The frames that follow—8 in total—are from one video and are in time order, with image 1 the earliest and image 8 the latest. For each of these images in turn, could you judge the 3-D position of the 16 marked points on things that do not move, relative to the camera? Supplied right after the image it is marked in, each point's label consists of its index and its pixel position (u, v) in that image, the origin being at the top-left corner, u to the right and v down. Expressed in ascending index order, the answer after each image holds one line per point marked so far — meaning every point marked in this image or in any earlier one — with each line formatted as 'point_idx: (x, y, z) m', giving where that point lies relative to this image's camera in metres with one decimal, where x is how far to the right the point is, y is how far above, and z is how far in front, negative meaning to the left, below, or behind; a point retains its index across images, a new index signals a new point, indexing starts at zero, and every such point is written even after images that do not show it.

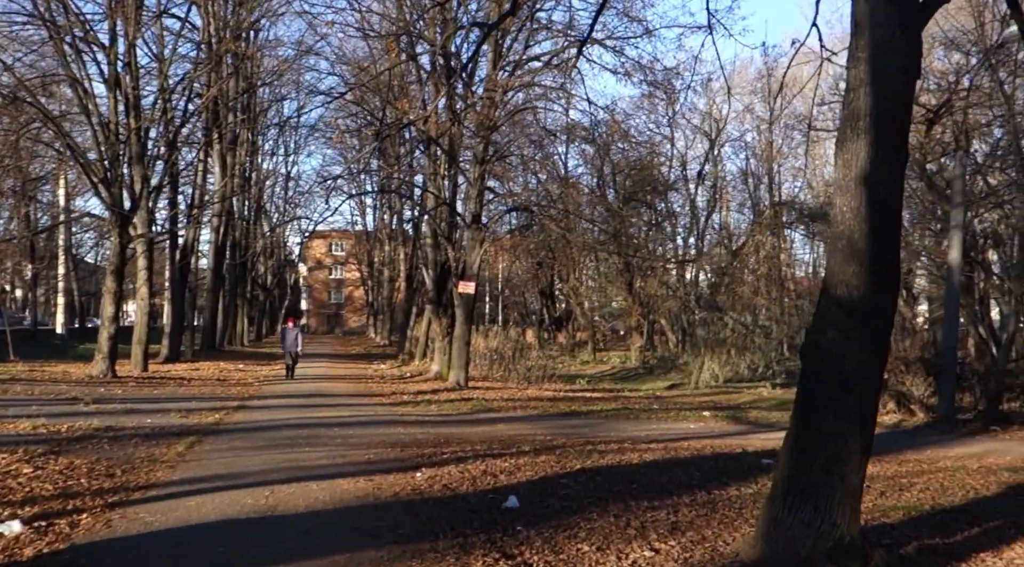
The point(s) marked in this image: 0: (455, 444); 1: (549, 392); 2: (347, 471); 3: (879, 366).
0: (-0.5, -1.5, +9.2) m
1: (+0.7, -2.1, +19.2) m
2: (-1.2, -1.4, +7.3) m
3: (+1.8, -0.4, +4.8) m
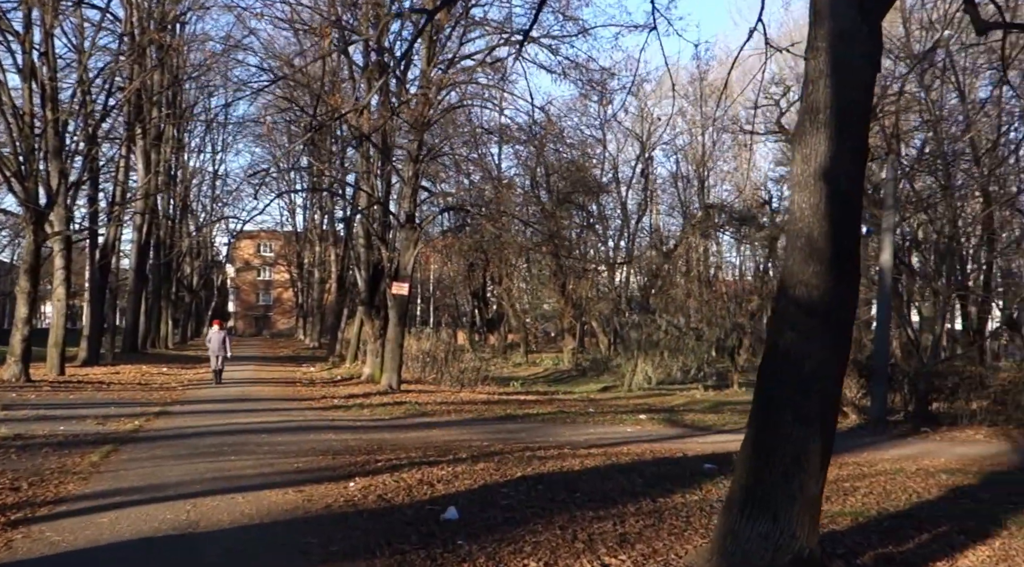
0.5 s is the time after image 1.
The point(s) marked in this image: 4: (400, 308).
0: (-1.1, -1.5, +8.8) m
1: (-0.5, -2.1, +18.9) m
2: (-1.6, -1.4, +6.9) m
3: (+1.5, -0.4, +4.6) m
4: (-2.1, -0.5, +19.3) m
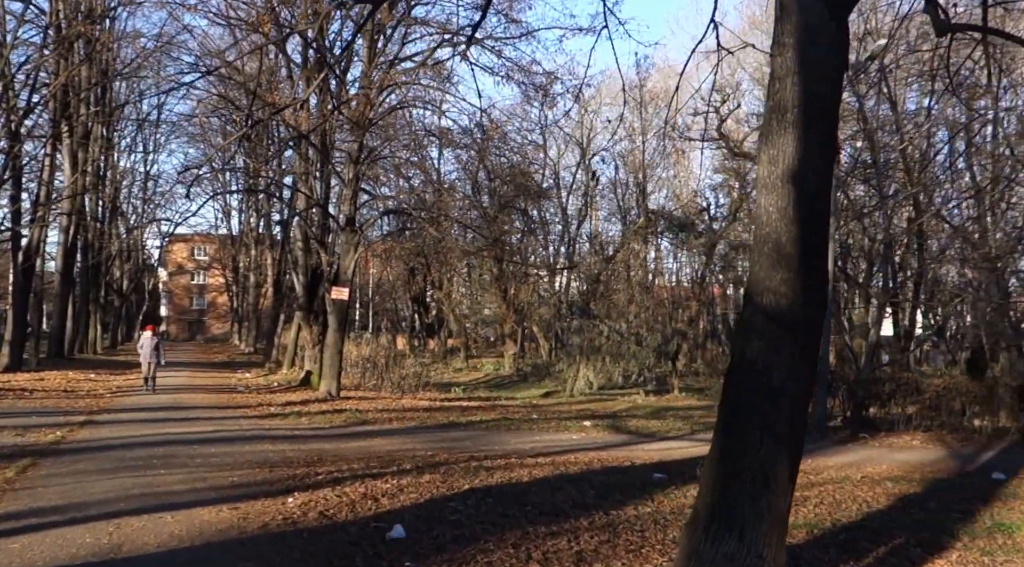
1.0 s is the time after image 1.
0: (-1.5, -1.5, +8.5) m
1: (-1.6, -2.2, +18.5) m
2: (-2.0, -1.4, +6.5) m
3: (+1.3, -0.4, +4.4) m
4: (-3.2, -0.6, +18.9) m
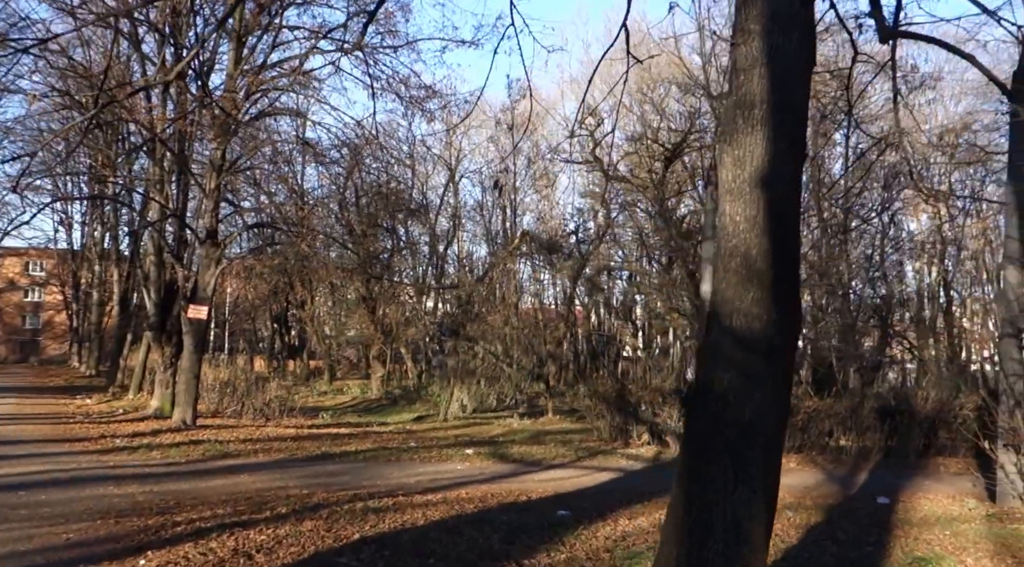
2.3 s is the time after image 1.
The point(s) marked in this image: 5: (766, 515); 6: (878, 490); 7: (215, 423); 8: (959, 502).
0: (-2.4, -1.6, +7.3) m
1: (-3.8, -2.5, +17.3) m
2: (-2.5, -1.5, +5.3) m
3: (+1.0, -0.5, +3.7) m
4: (-5.5, -0.9, +17.4) m
5: (+0.9, -0.9, +3.7) m
6: (+4.5, -2.5, +12.0) m
7: (-5.3, -2.5, +18.0) m
8: (+4.9, -2.4, +10.9) m
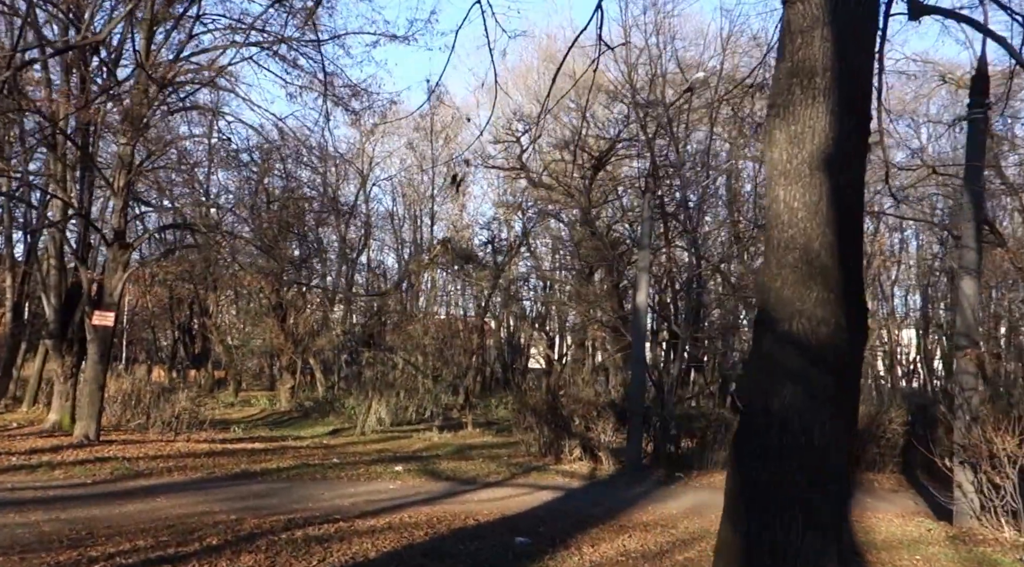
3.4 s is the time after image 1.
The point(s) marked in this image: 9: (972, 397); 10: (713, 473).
0: (-2.6, -1.7, +6.5) m
1: (-5.0, -2.6, +16.2) m
2: (-2.6, -1.4, +4.4) m
3: (+1.1, -0.5, +3.2) m
4: (-6.7, -1.0, +16.2) m
5: (+1.0, -0.9, +3.2) m
6: (+3.7, -2.7, +11.8) m
7: (-6.6, -2.6, +16.8) m
8: (+4.3, -2.6, +10.7) m
9: (+4.4, -1.1, +9.6) m
10: (+3.1, -2.9, +15.2) m
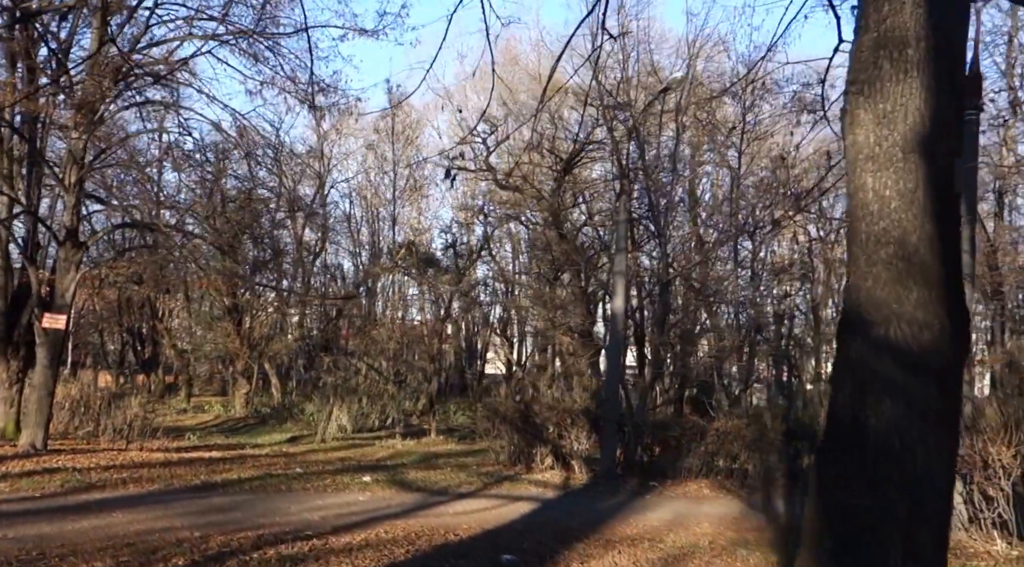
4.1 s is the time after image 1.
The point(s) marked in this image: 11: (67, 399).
0: (-2.7, -1.6, +5.9) m
1: (-5.5, -2.6, +15.5) m
2: (-2.5, -1.4, +3.9) m
3: (+1.2, -0.5, +2.8) m
4: (-7.2, -1.0, +15.5) m
5: (+1.1, -0.9, +2.8) m
6: (+3.4, -2.7, +11.5) m
7: (-7.1, -2.6, +16.1) m
8: (+4.0, -2.6, +10.4) m
9: (+4.2, -1.2, +9.4) m
10: (+2.6, -2.9, +14.8) m
11: (-7.8, -2.0, +17.6) m
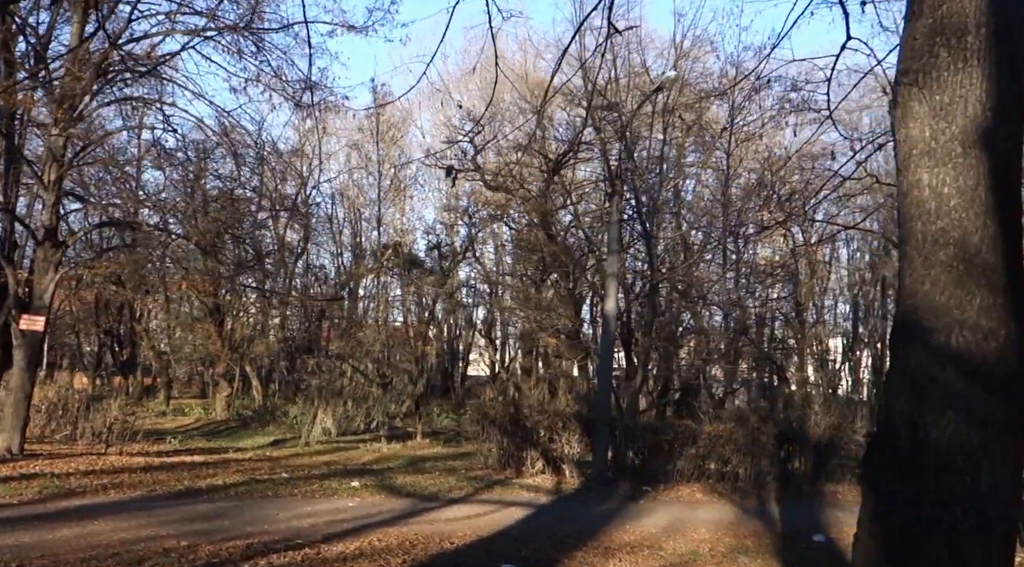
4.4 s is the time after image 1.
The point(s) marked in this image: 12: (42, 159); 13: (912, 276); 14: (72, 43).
0: (-2.6, -1.6, +5.6) m
1: (-5.7, -2.6, +15.2) m
2: (-2.5, -1.4, +3.6) m
3: (+1.3, -0.5, +2.6) m
4: (-7.3, -1.0, +15.1) m
5: (+1.2, -0.9, +2.5) m
6: (+3.3, -2.7, +11.3) m
7: (-7.3, -2.6, +15.7) m
8: (+4.0, -2.6, +10.3) m
9: (+4.2, -1.2, +9.2) m
10: (+2.4, -3.0, +14.6) m
11: (-8.0, -2.0, +17.2) m
12: (-7.4, +1.9, +15.7) m
13: (+1.4, 0.0, +3.5) m
14: (-6.5, +3.6, +14.8) m
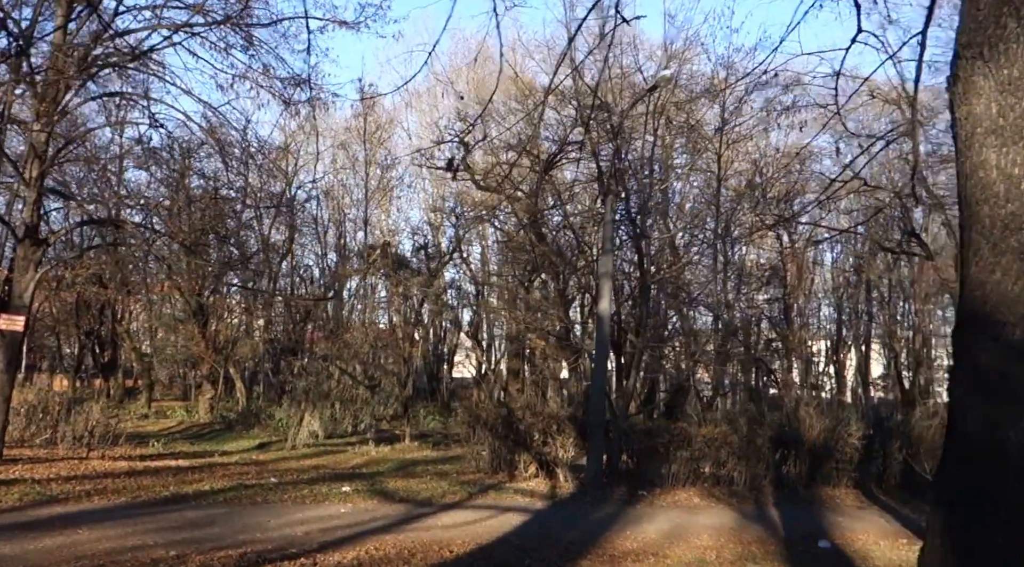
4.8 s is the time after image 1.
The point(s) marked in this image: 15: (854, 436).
0: (-2.6, -1.6, +5.3) m
1: (-5.8, -2.6, +14.8) m
2: (-2.4, -1.4, +3.3) m
3: (+1.4, -0.5, +2.4) m
4: (-7.4, -1.0, +14.7) m
5: (+1.3, -0.9, +2.3) m
6: (+3.3, -2.7, +11.1) m
7: (-7.4, -2.6, +15.3) m
8: (+3.9, -2.6, +10.1) m
9: (+4.2, -1.2, +9.0) m
10: (+2.3, -3.0, +14.4) m
11: (-8.2, -2.0, +16.8) m
12: (-7.5, +2.0, +15.3) m
13: (+1.5, 0.0, +3.3) m
14: (-6.6, +3.6, +14.4) m
15: (+5.2, -2.3, +15.3) m
